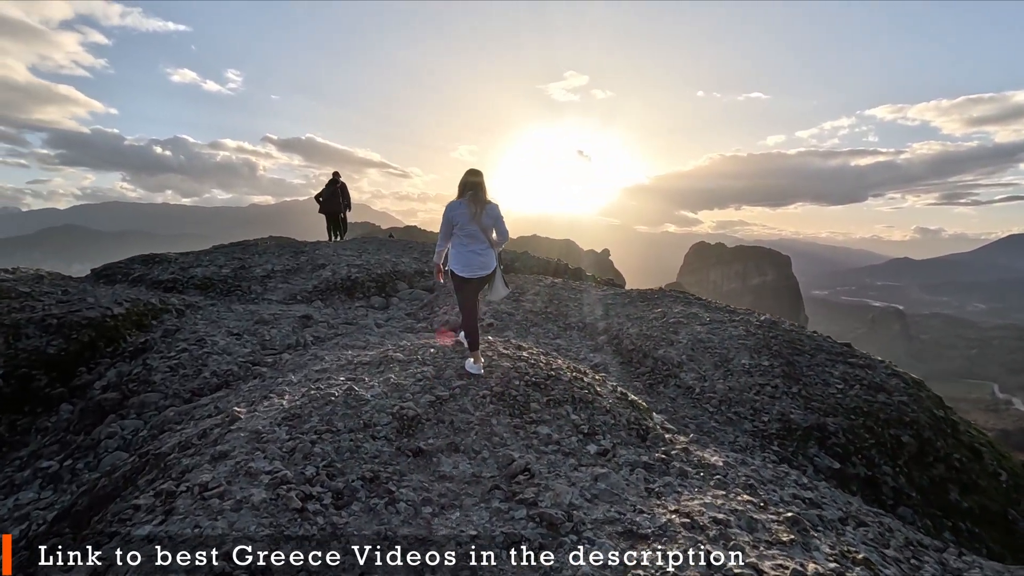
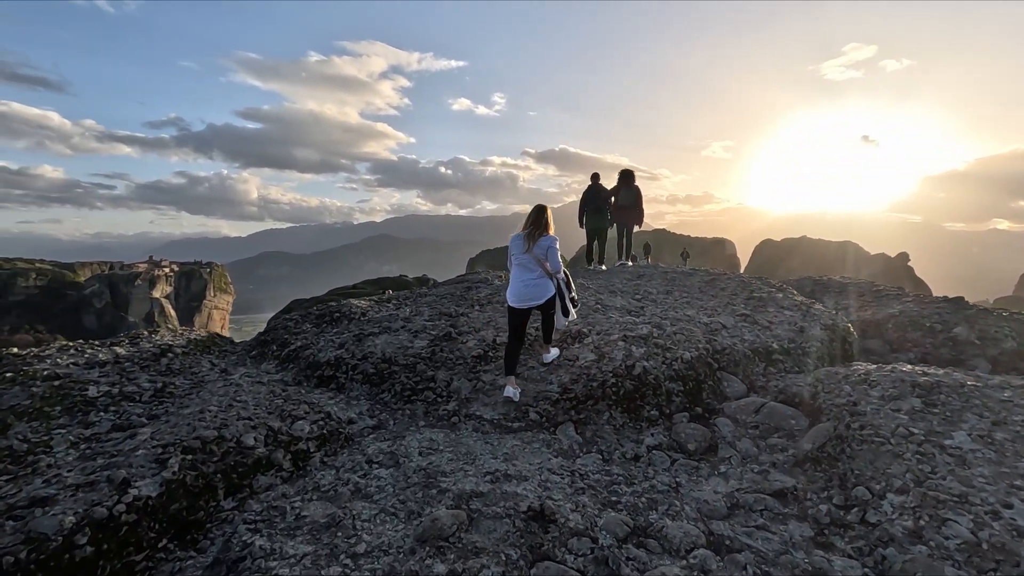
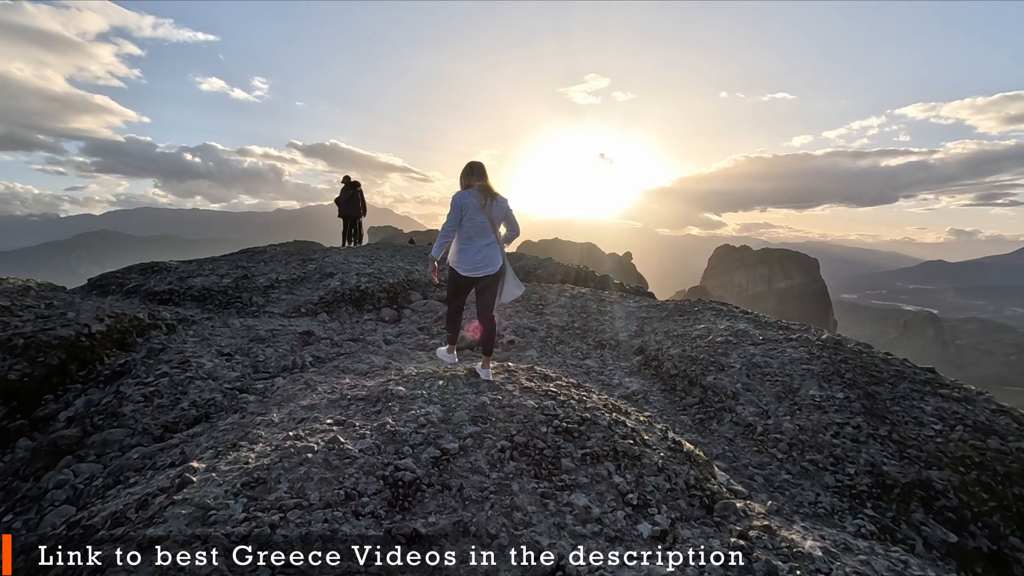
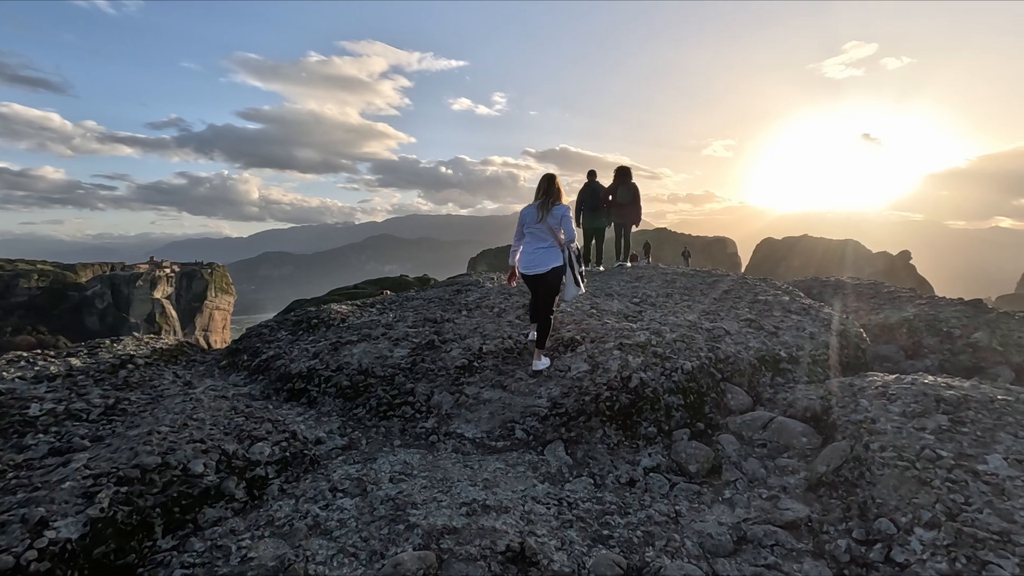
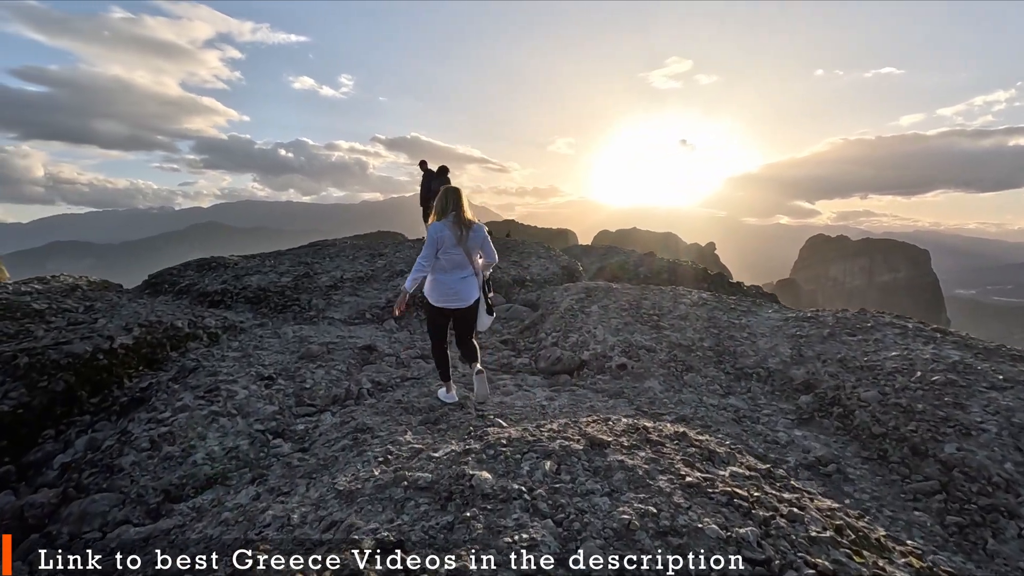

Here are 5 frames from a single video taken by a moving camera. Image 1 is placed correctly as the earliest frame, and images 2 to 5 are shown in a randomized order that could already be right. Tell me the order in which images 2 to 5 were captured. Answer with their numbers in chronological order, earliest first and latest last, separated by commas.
3, 5, 2, 4
